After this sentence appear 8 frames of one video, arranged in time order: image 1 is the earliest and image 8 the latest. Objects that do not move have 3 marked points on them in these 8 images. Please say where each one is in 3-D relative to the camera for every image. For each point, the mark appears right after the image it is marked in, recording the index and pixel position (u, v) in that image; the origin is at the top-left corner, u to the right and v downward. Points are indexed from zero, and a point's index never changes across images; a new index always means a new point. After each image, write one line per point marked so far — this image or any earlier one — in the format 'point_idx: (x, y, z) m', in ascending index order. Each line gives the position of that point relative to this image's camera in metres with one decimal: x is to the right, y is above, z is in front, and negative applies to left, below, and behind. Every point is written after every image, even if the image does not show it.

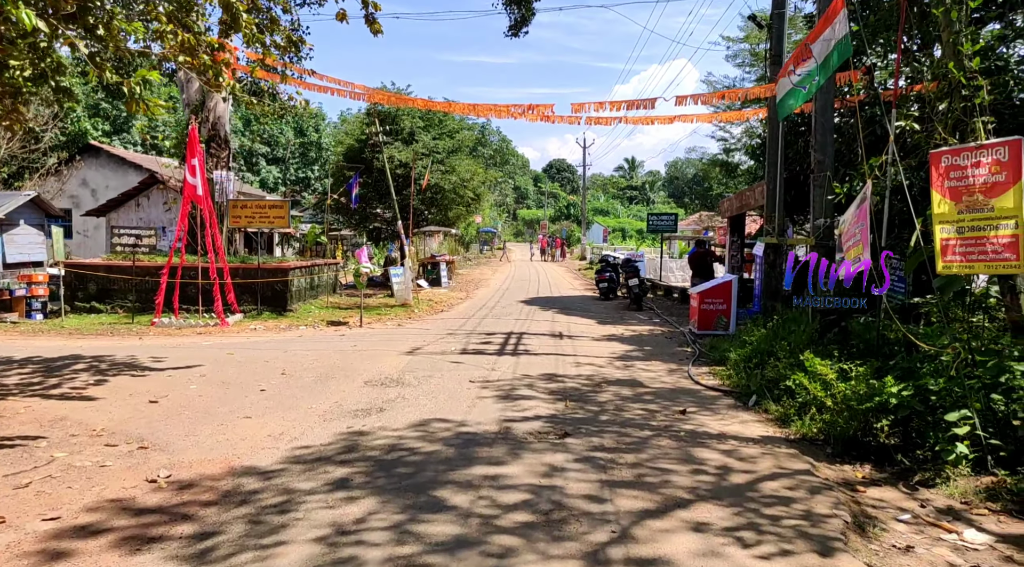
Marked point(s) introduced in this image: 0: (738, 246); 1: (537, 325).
0: (+5.5, +0.9, +19.4) m
1: (+0.4, -0.7, +14.1) m
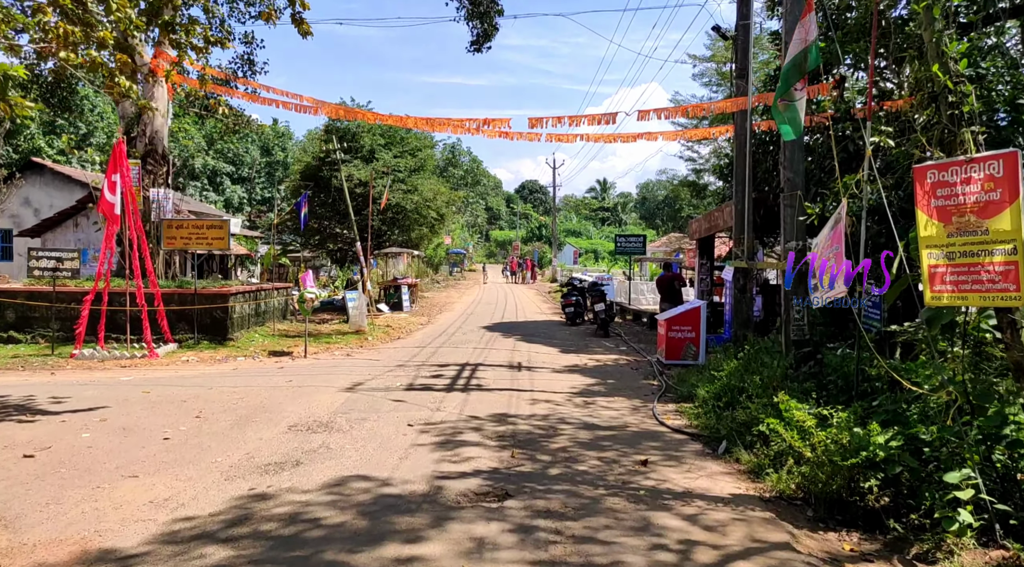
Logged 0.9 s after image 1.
0: (+4.6, +0.3, +18.7) m
1: (-0.3, -1.2, +13.2) m
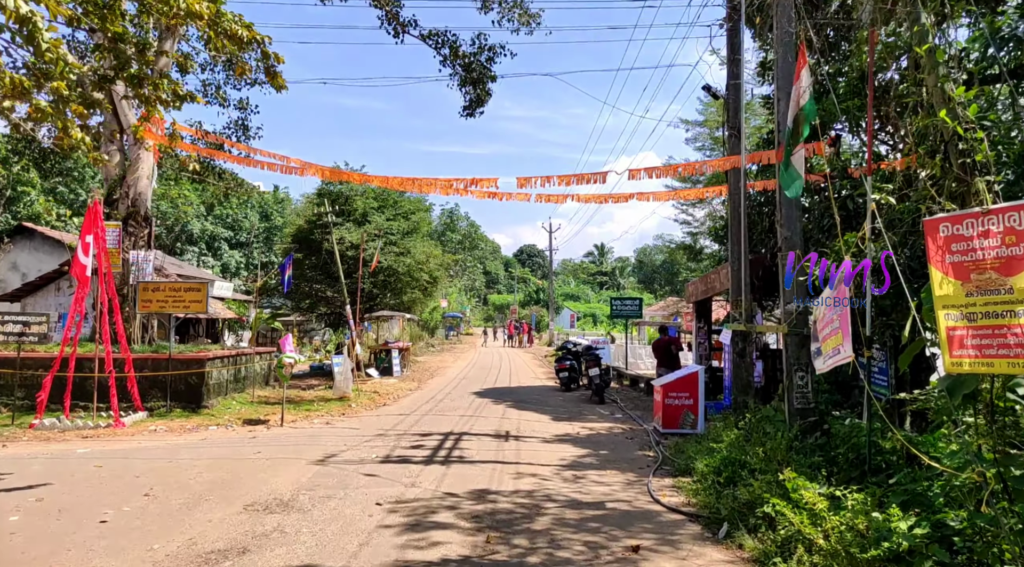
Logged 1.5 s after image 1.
0: (+4.4, -1.1, +18.1) m
1: (-0.5, -2.2, +12.5) m
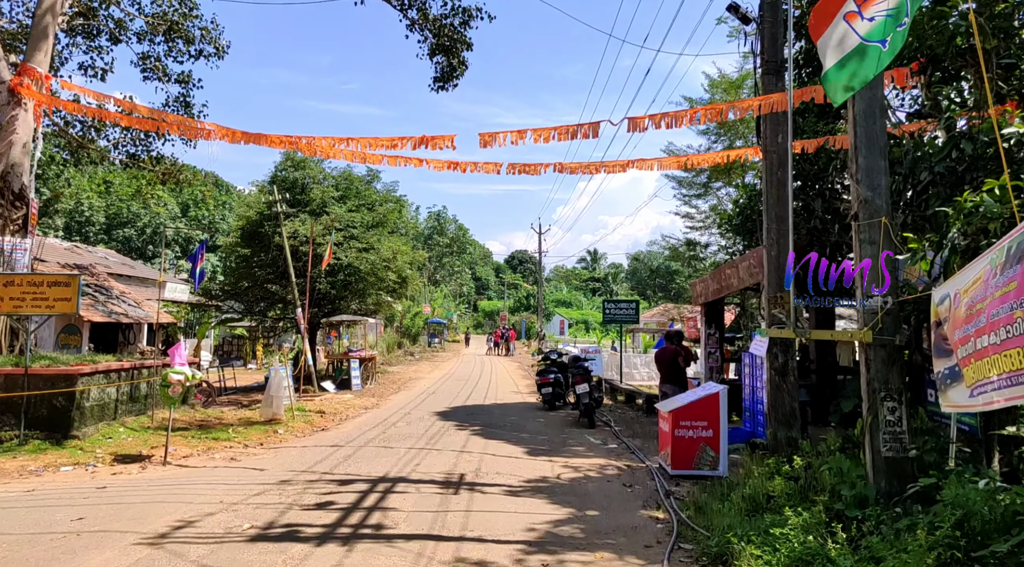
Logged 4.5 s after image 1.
0: (+3.9, -1.1, +15.1) m
1: (-1.0, -2.1, +9.5) m
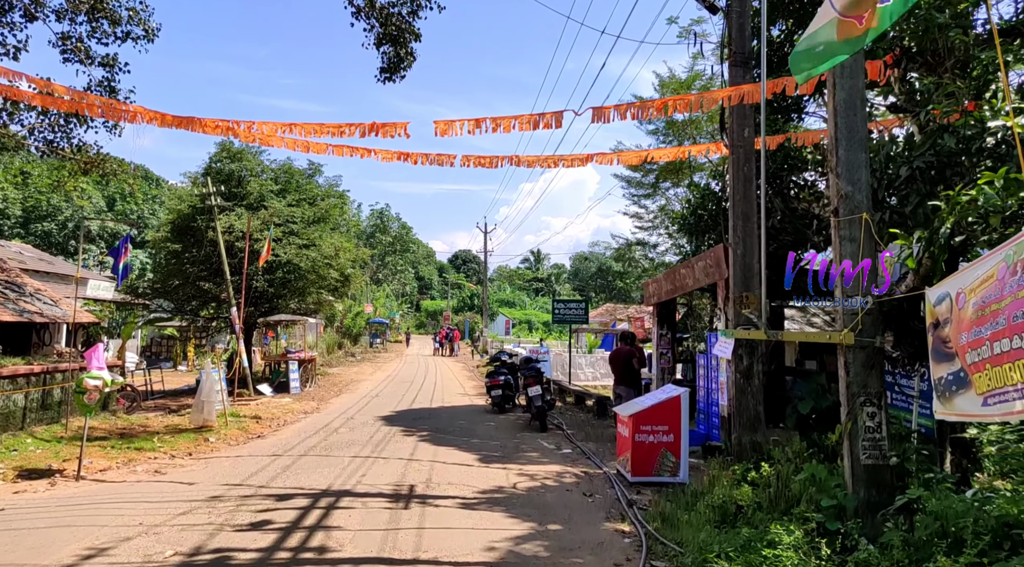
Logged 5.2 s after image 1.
0: (+2.9, -1.1, +14.8) m
1: (-1.5, -2.1, +8.9) m
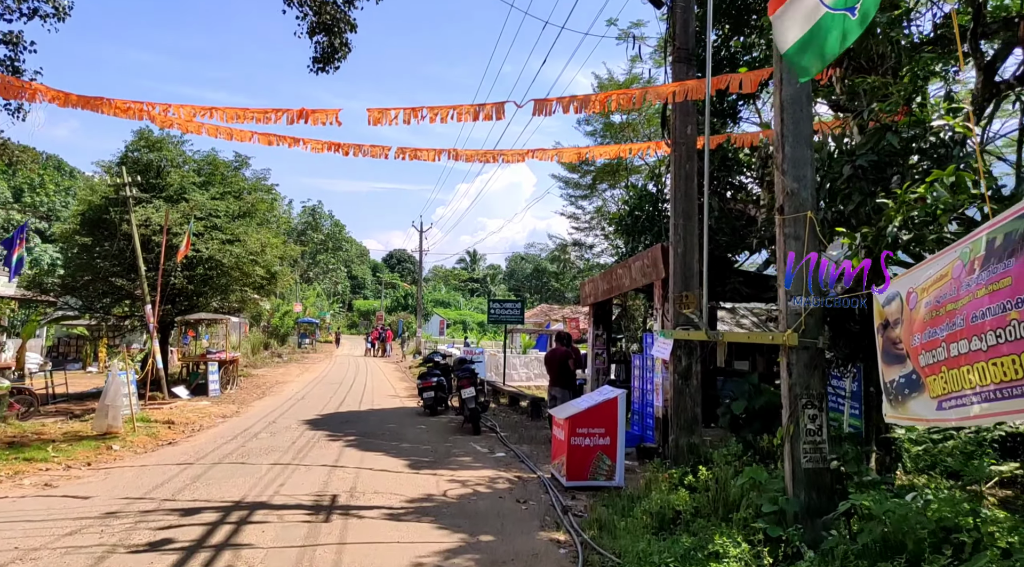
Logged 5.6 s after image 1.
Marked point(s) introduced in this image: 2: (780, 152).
0: (+1.7, -1.1, +14.7) m
1: (-2.2, -2.0, +8.4) m
2: (+1.9, +1.0, +5.7) m
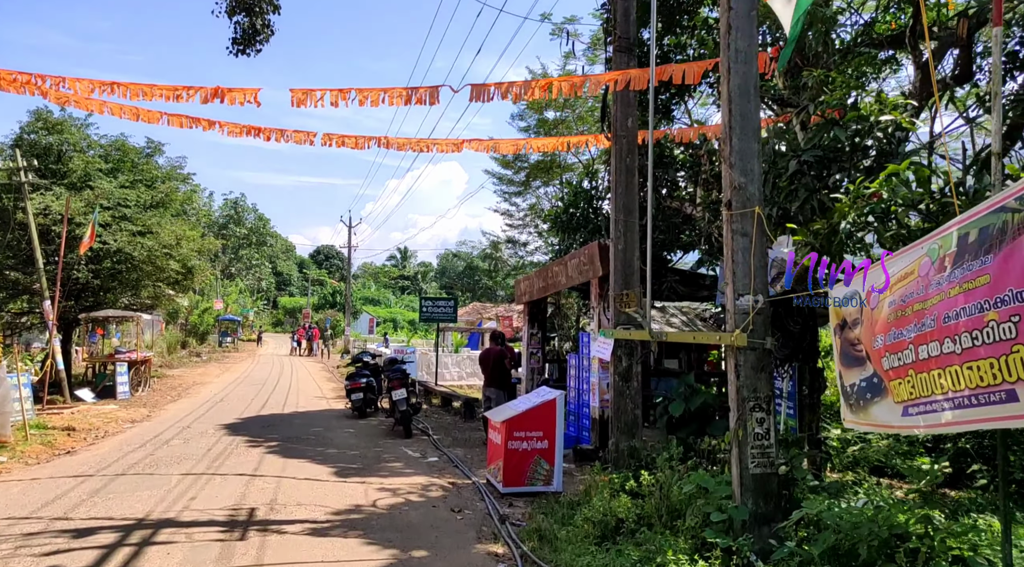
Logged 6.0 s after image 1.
0: (+0.5, -1.1, +14.4) m
1: (-2.9, -2.0, +7.8) m
2: (+1.5, +1.0, +5.5) m
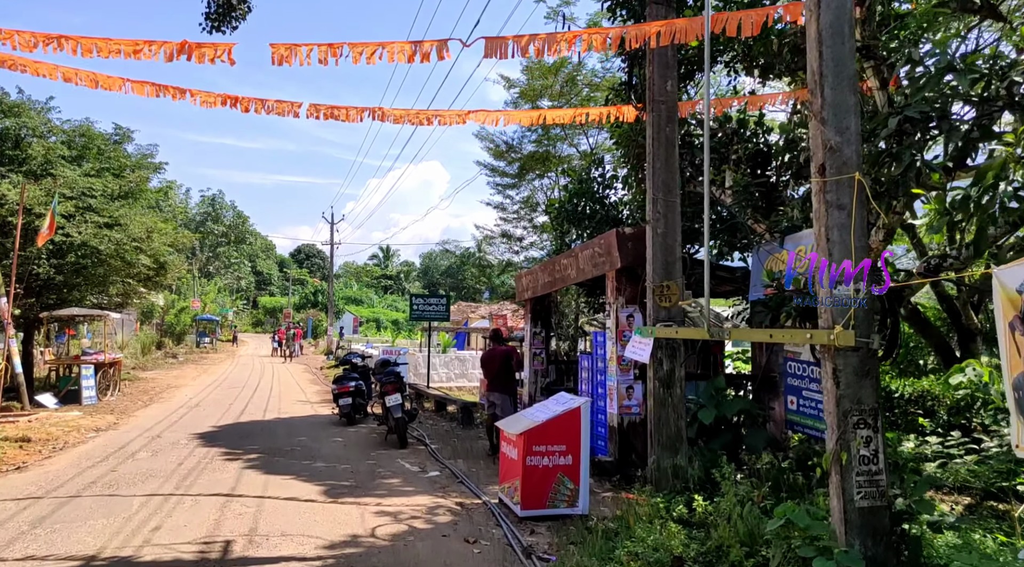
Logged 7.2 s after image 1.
0: (+0.5, -1.0, +13.3) m
1: (-2.7, -1.9, +6.6) m
2: (+1.7, +1.1, +4.5) m
